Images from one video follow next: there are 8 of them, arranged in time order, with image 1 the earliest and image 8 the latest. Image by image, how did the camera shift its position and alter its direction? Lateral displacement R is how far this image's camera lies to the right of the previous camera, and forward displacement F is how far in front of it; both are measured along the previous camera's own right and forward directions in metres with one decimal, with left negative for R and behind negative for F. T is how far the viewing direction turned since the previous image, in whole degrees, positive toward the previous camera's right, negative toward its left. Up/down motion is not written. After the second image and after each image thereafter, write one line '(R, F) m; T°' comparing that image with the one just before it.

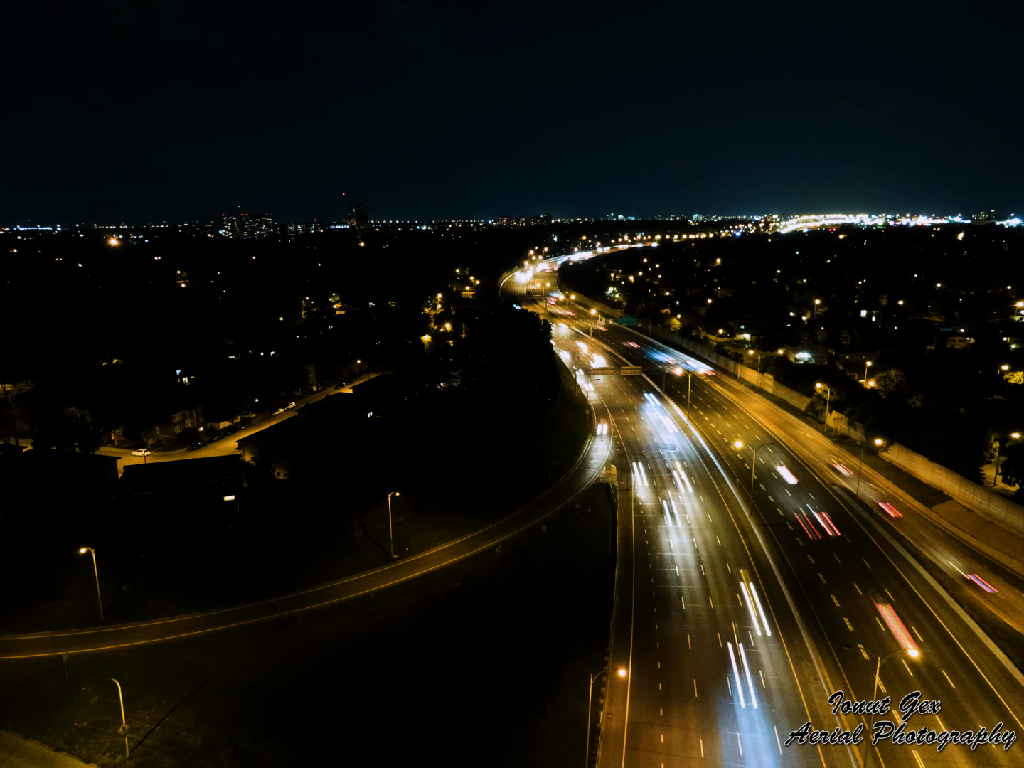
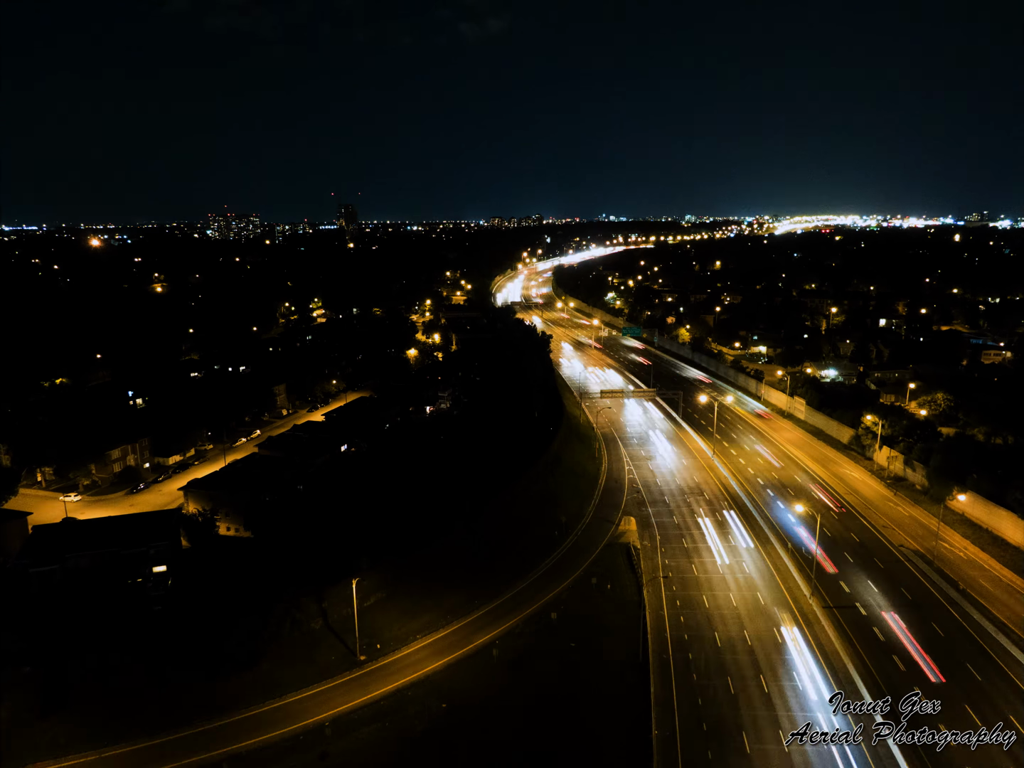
(-0.2, +4.8) m; +1°
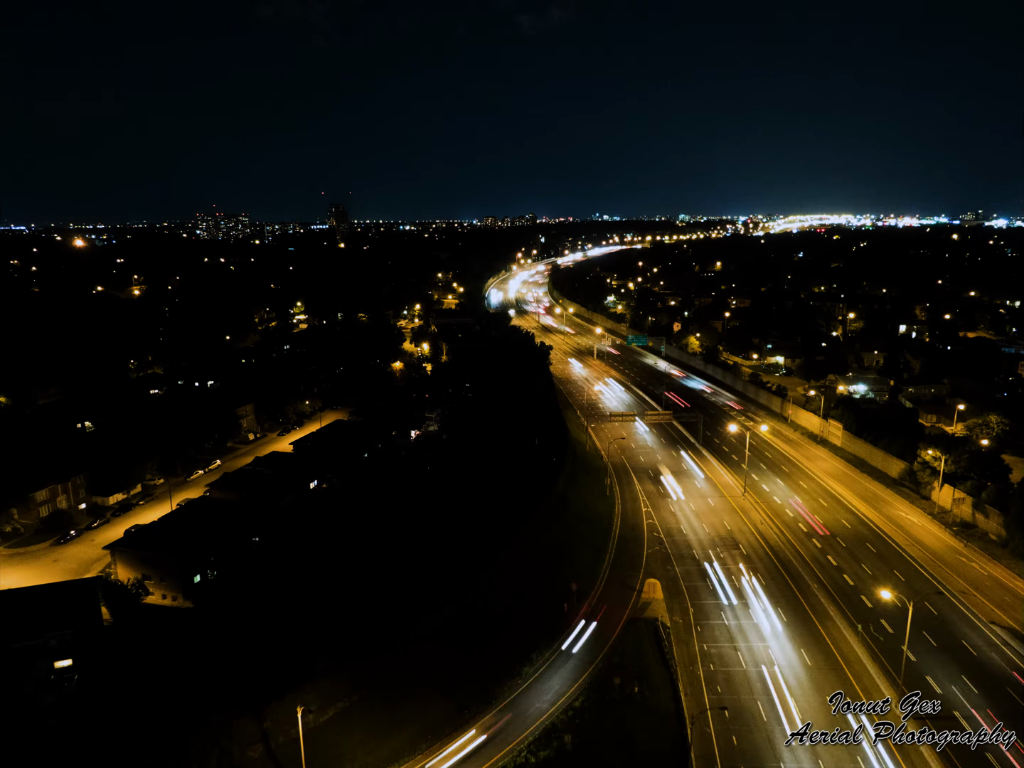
(-0.1, +4.3) m; 0°
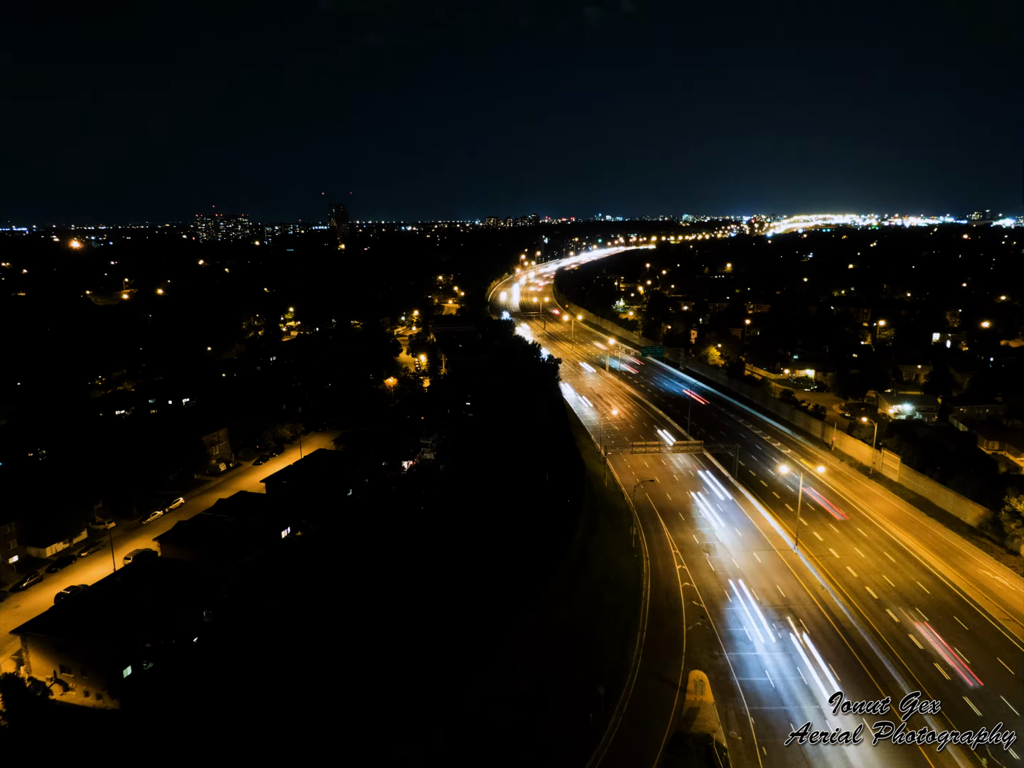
(-0.1, +4.0) m; 0°
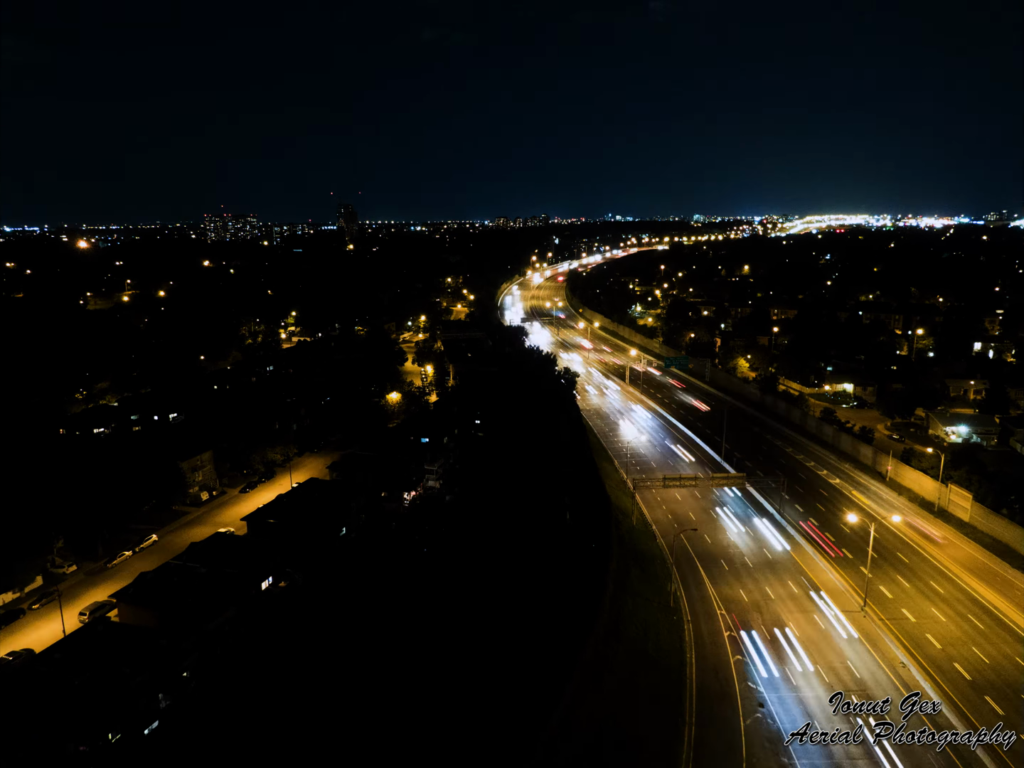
(-0.2, +3.2) m; -1°
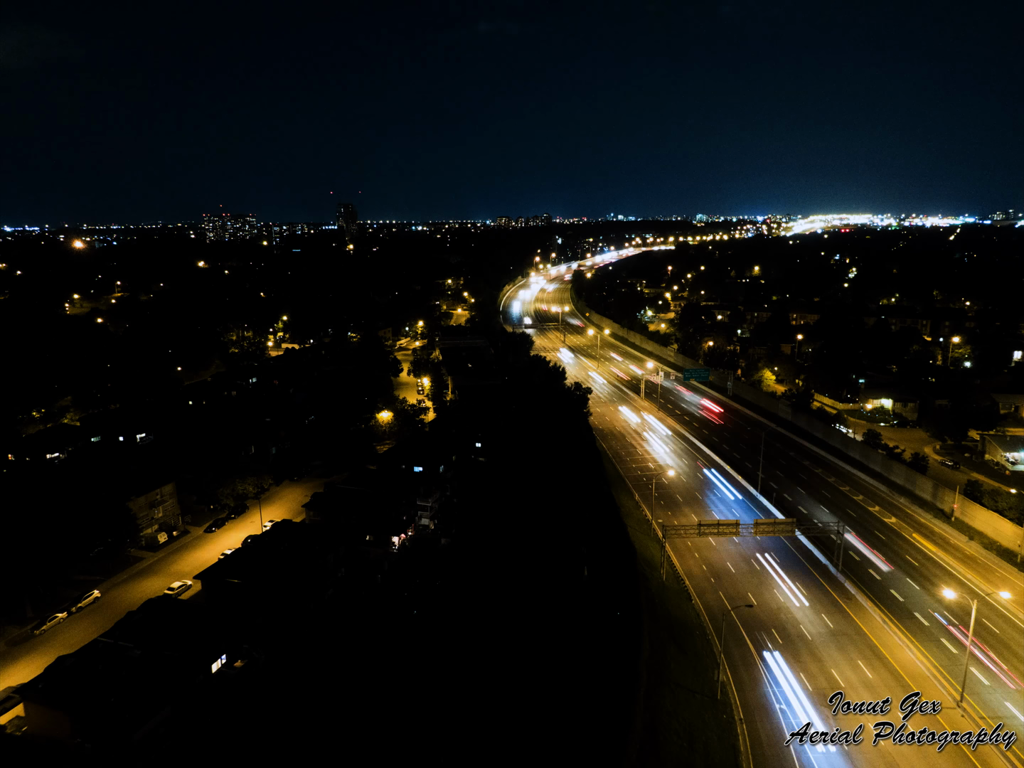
(-0.1, +3.6) m; 0°
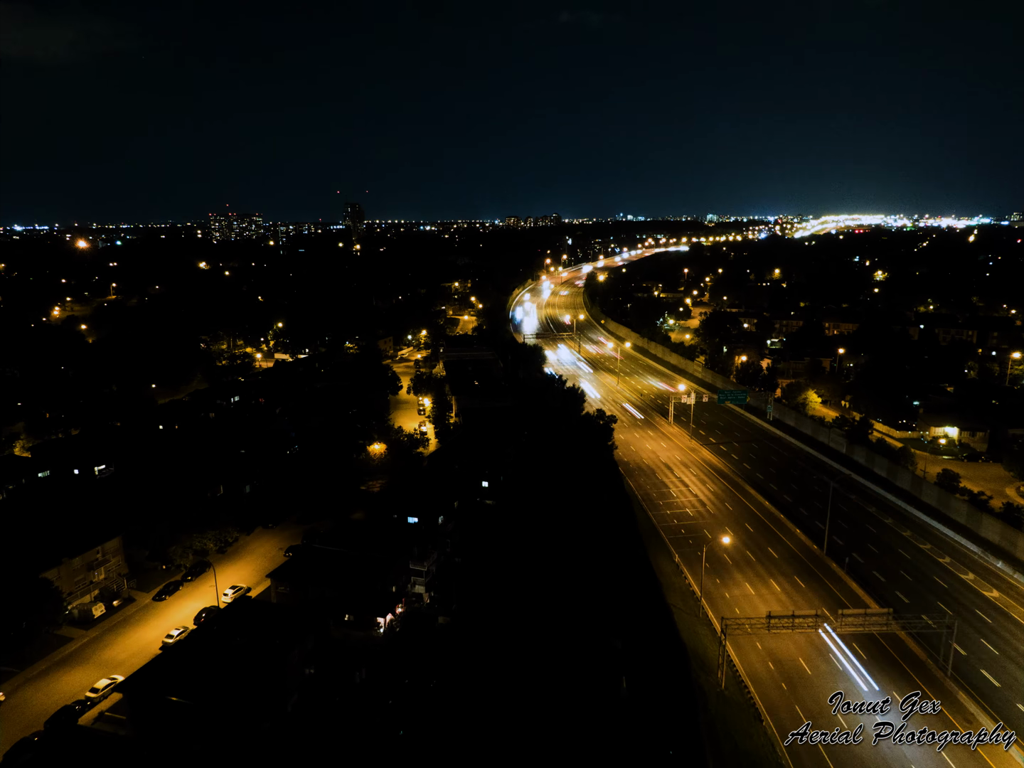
(-0.2, +4.3) m; -1°
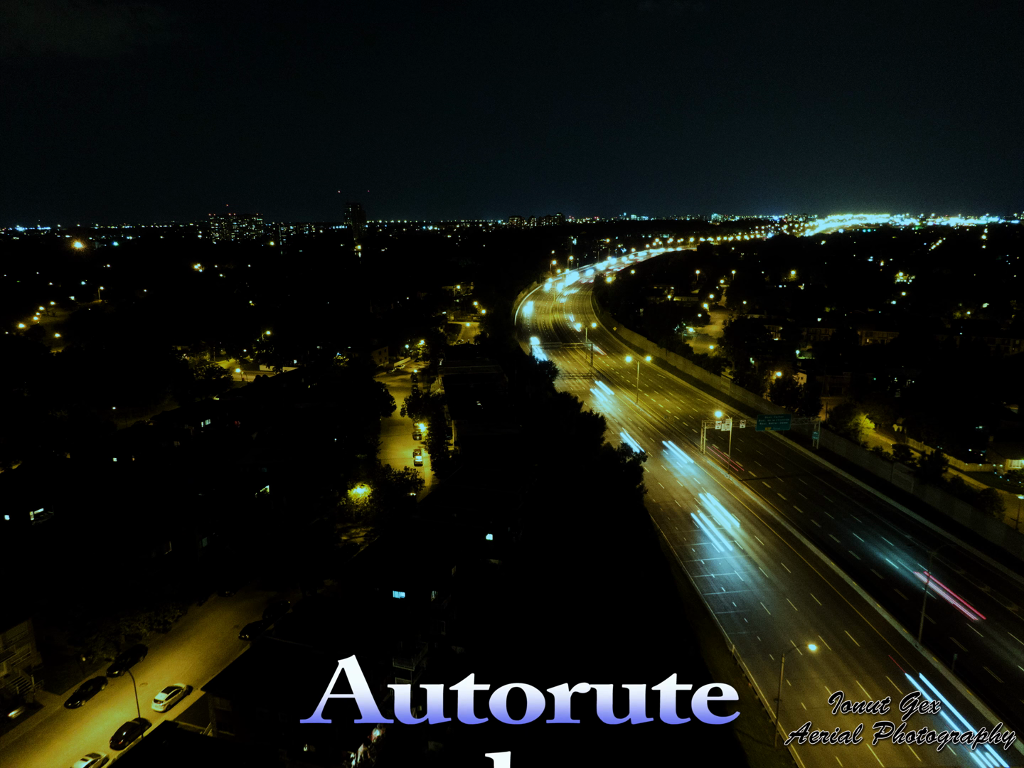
(-0.2, +4.4) m; 0°
